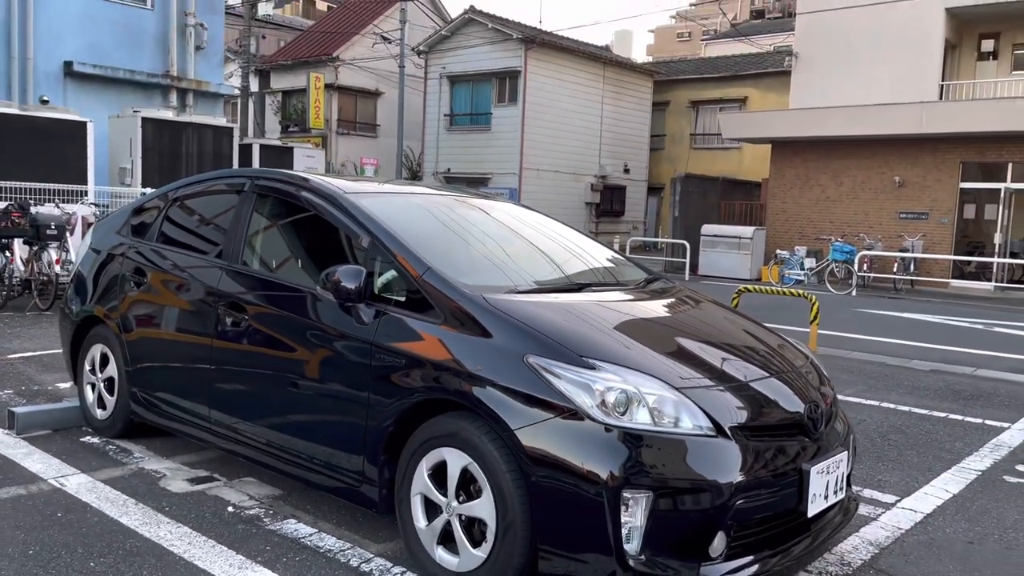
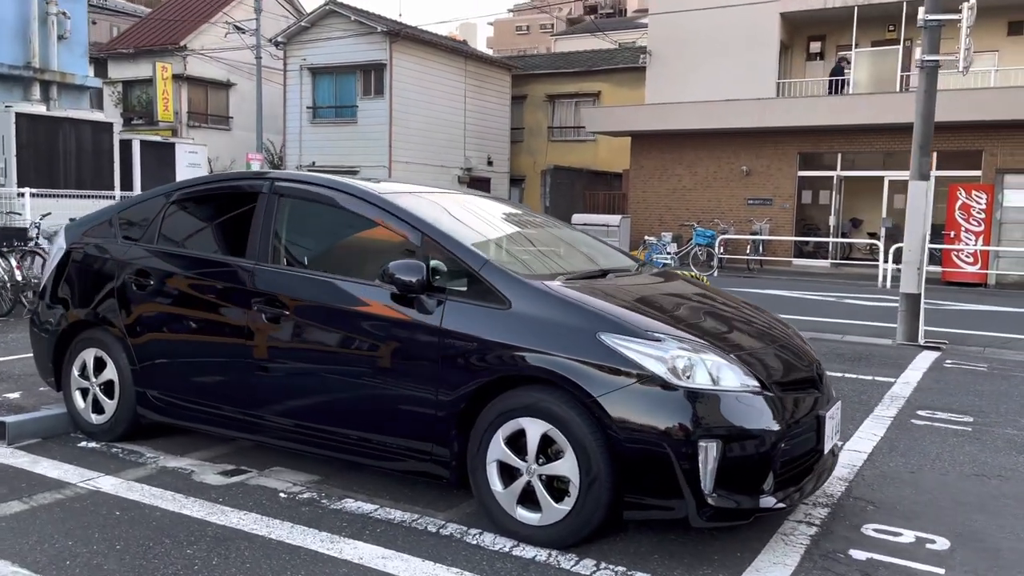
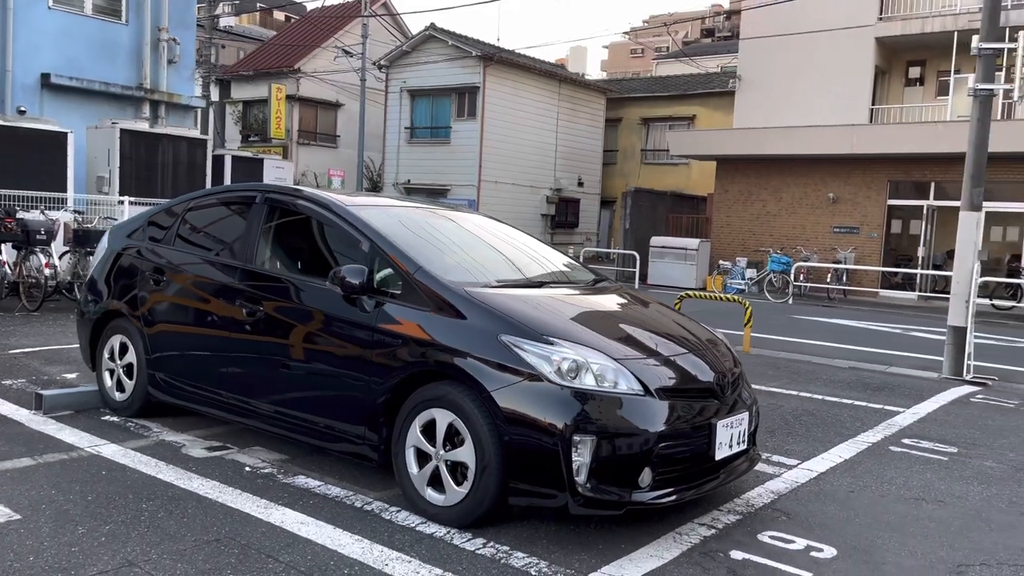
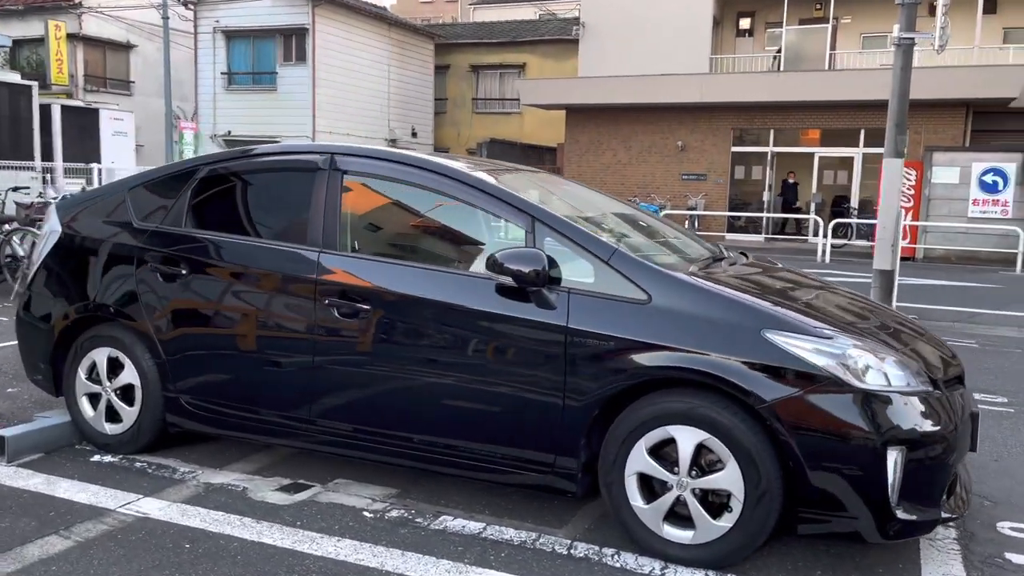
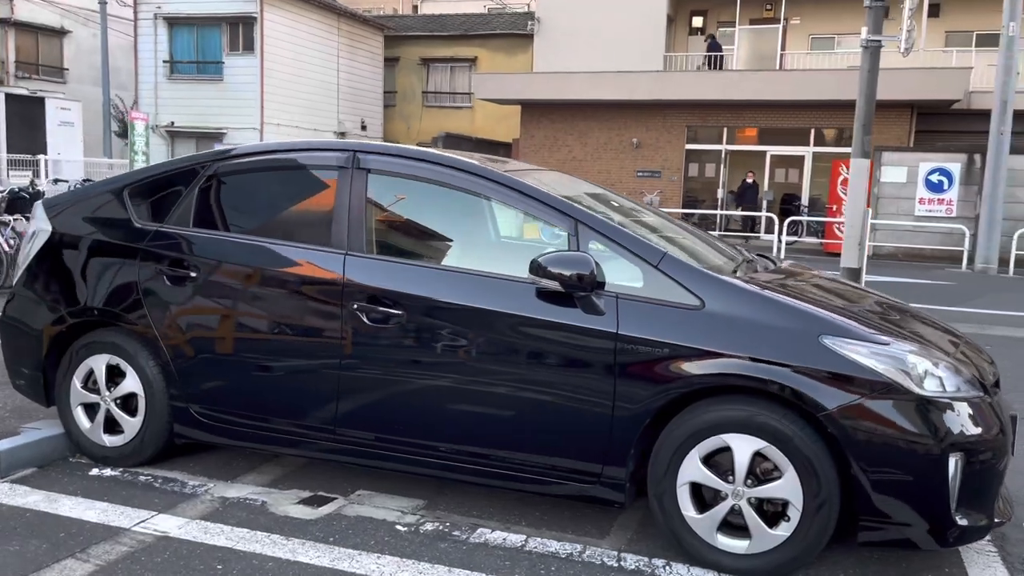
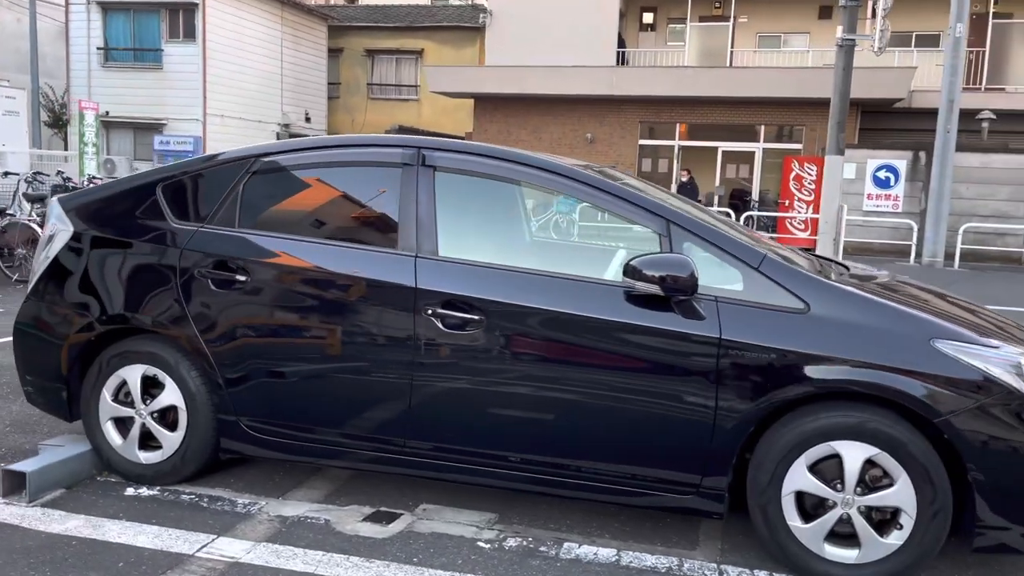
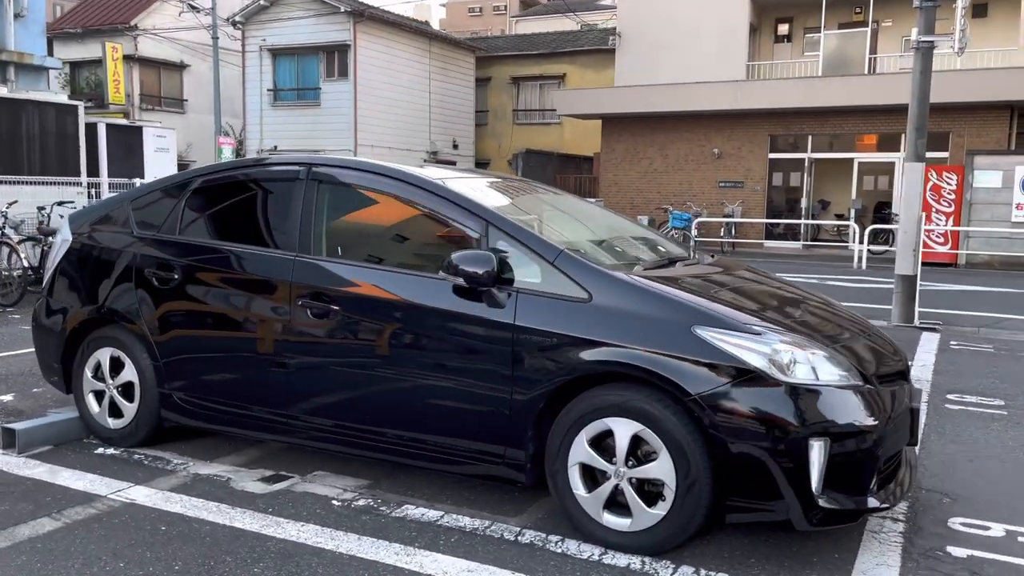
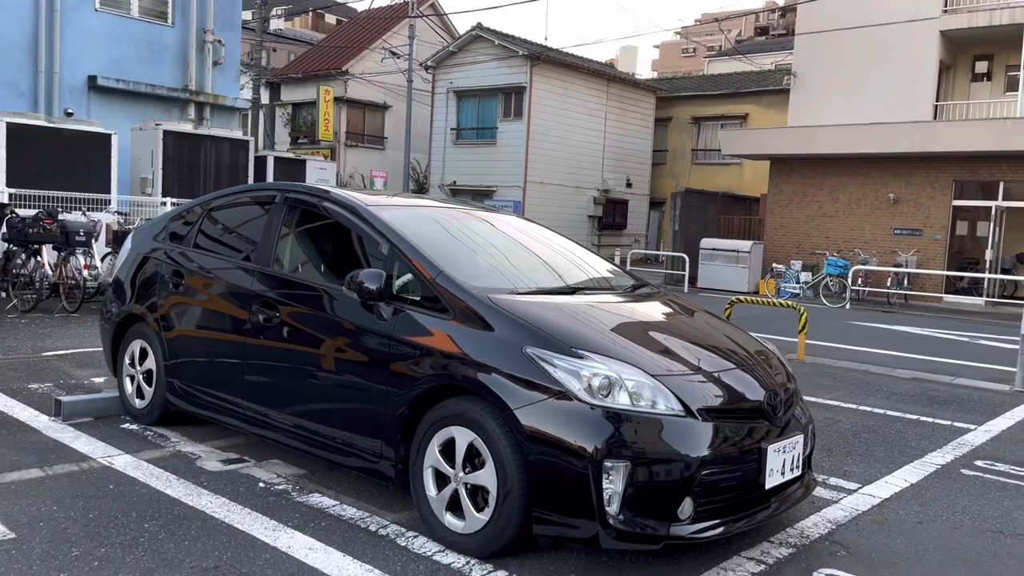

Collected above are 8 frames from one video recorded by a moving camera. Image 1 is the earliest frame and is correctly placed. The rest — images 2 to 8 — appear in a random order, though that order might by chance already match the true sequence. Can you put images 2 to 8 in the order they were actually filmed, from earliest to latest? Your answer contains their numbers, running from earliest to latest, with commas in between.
8, 3, 2, 7, 4, 5, 6
